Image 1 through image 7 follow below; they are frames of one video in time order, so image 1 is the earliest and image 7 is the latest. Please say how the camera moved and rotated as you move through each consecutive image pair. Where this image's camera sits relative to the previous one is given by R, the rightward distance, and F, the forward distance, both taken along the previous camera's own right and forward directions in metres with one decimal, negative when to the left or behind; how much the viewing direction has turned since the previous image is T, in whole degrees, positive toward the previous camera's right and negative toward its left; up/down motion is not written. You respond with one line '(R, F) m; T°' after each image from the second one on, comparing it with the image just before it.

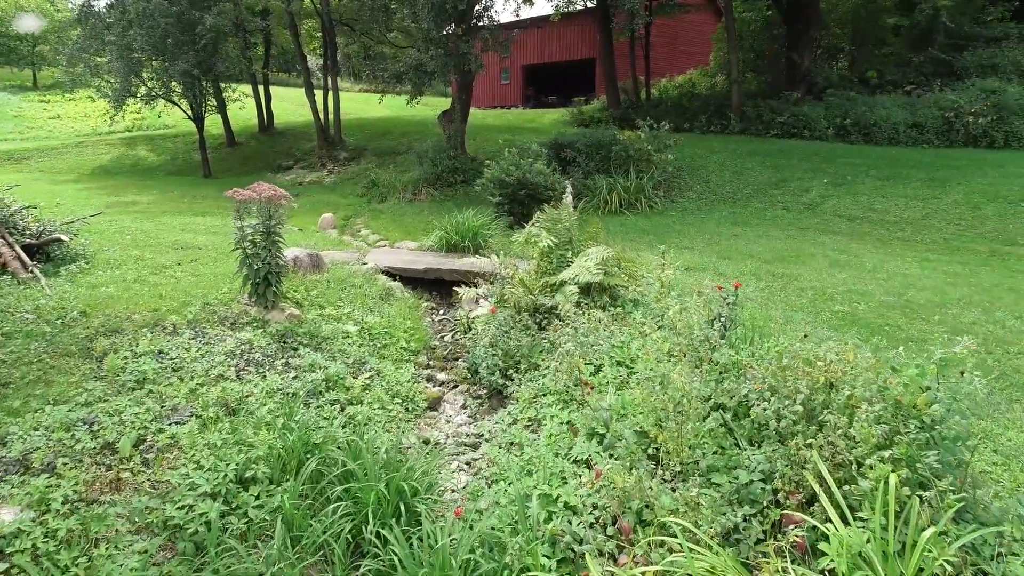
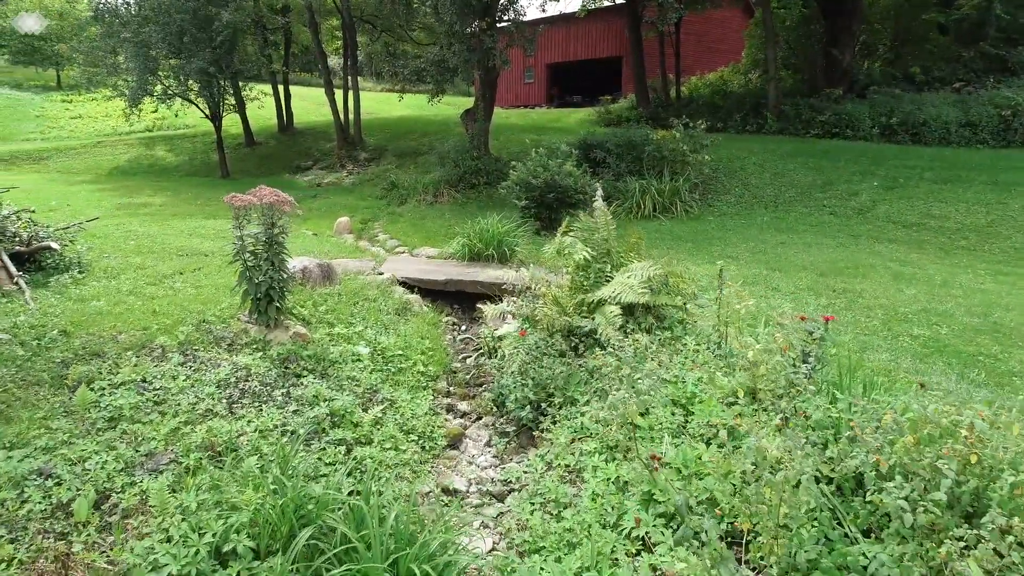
(-0.1, +0.7) m; -2°
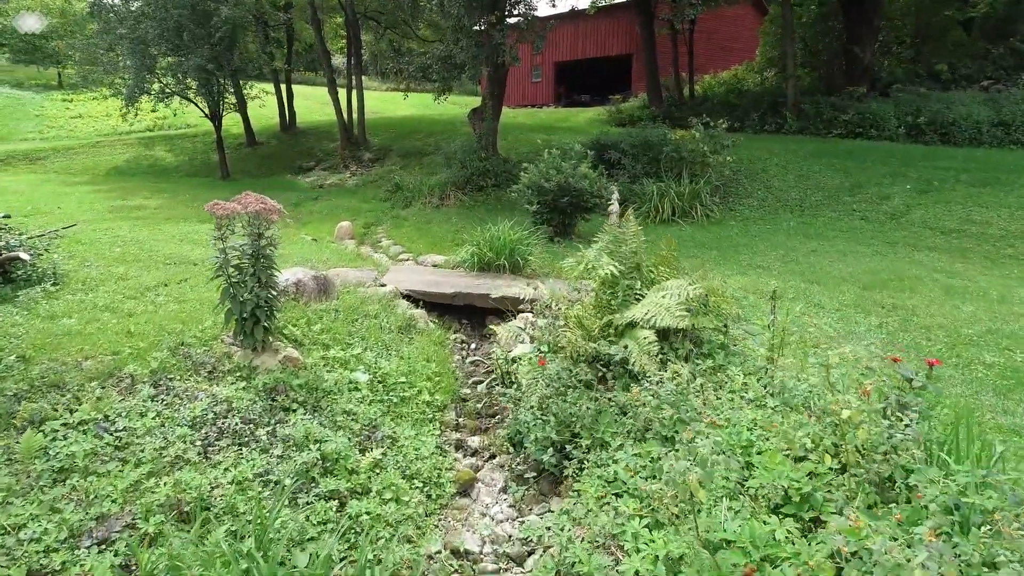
(-0.1, +0.6) m; 0°
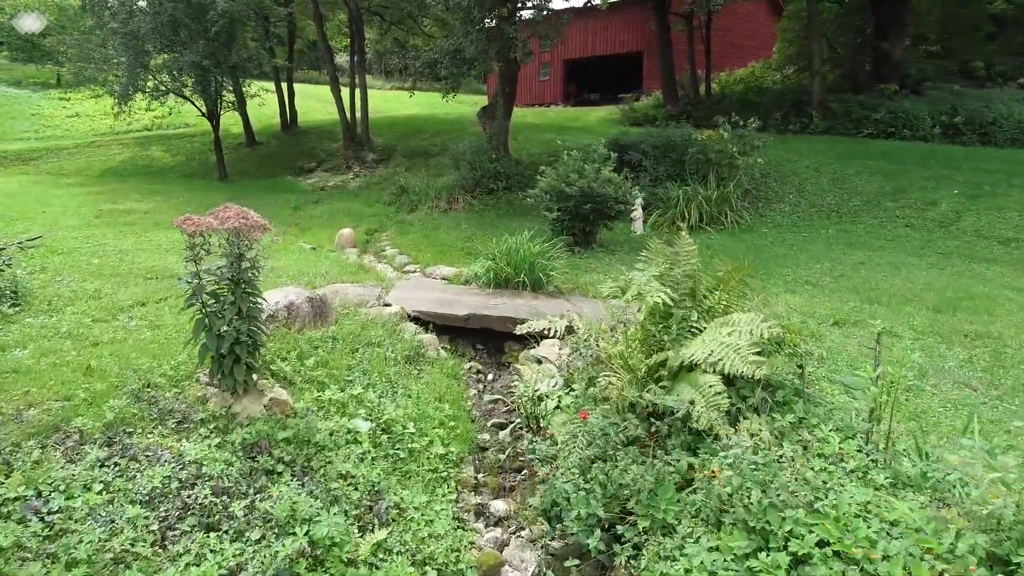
(-0.1, +0.8) m; 0°
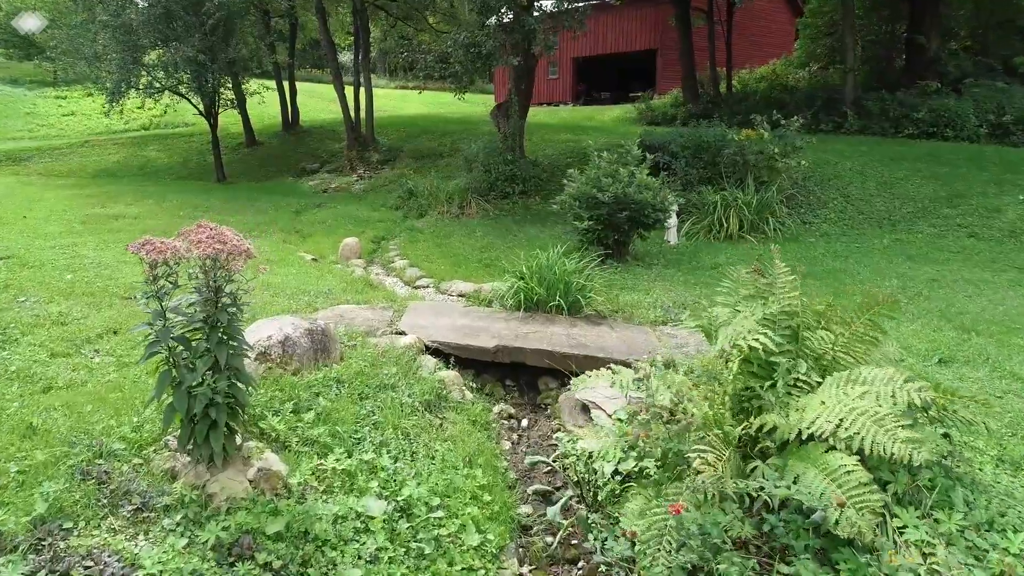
(-0.2, +0.9) m; 0°
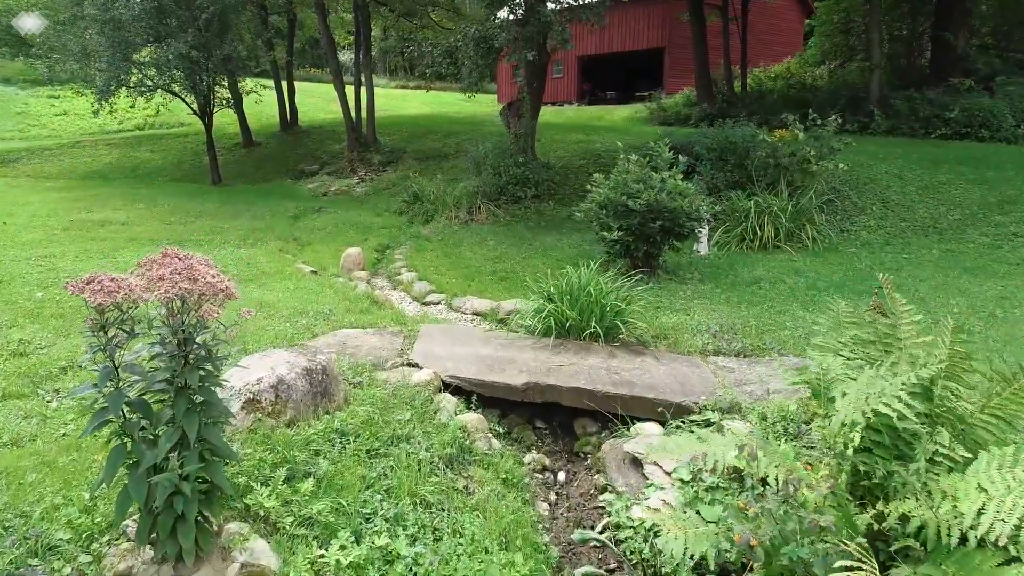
(-0.2, +0.7) m; 0°
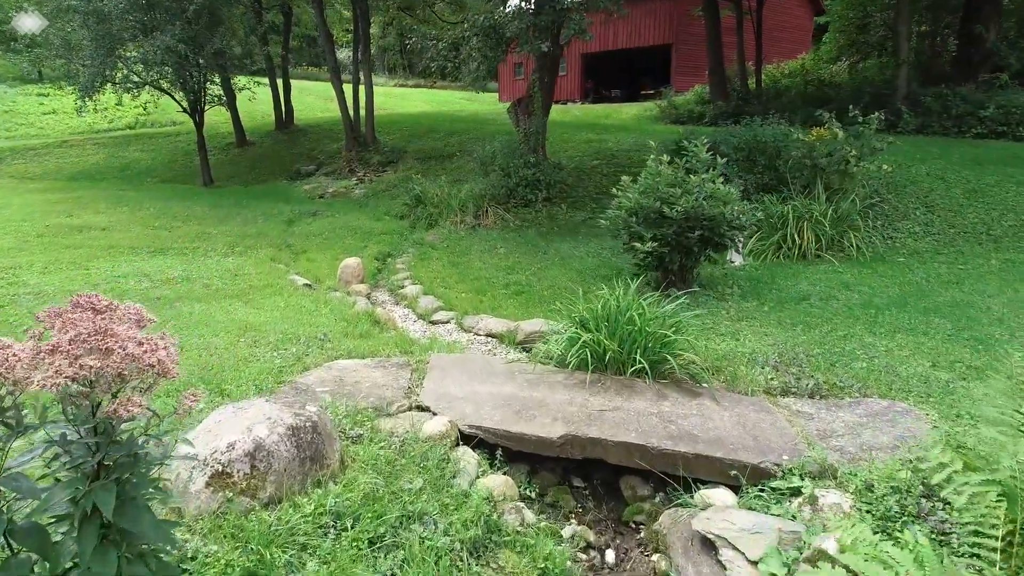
(-0.2, +0.7) m; 0°
